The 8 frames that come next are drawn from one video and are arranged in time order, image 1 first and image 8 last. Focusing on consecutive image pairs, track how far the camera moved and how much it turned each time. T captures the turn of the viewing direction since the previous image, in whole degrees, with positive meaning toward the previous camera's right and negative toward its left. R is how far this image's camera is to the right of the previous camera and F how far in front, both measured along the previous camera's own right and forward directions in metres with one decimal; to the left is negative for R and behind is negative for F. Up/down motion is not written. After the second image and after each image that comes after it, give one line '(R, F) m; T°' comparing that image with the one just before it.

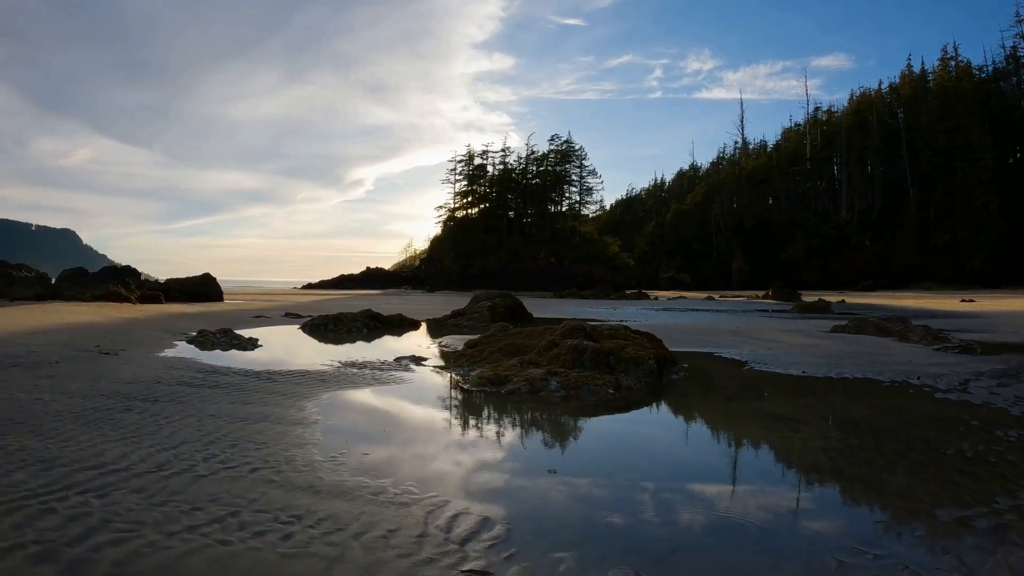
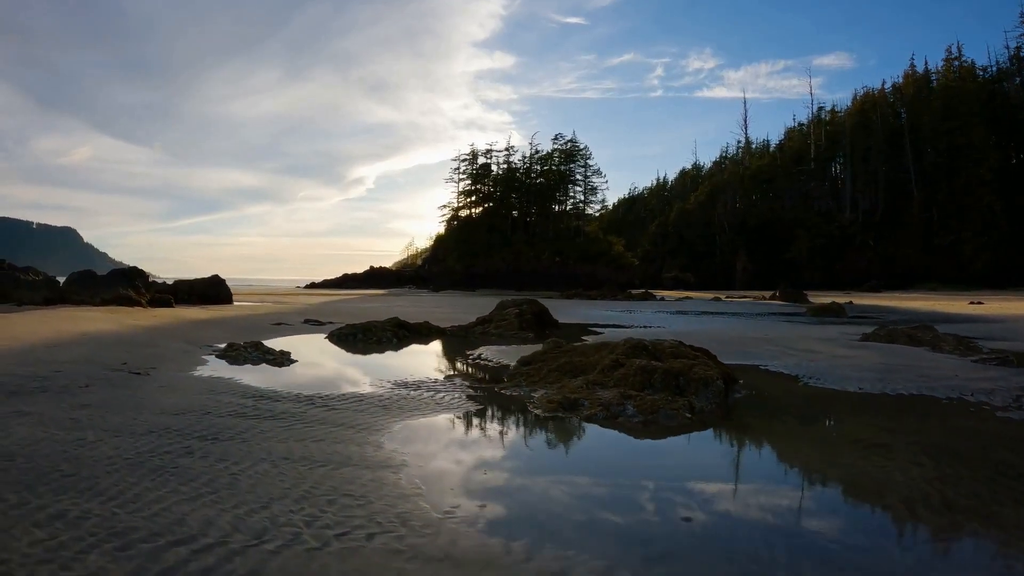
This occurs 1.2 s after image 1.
(-0.6, +0.4) m; 0°
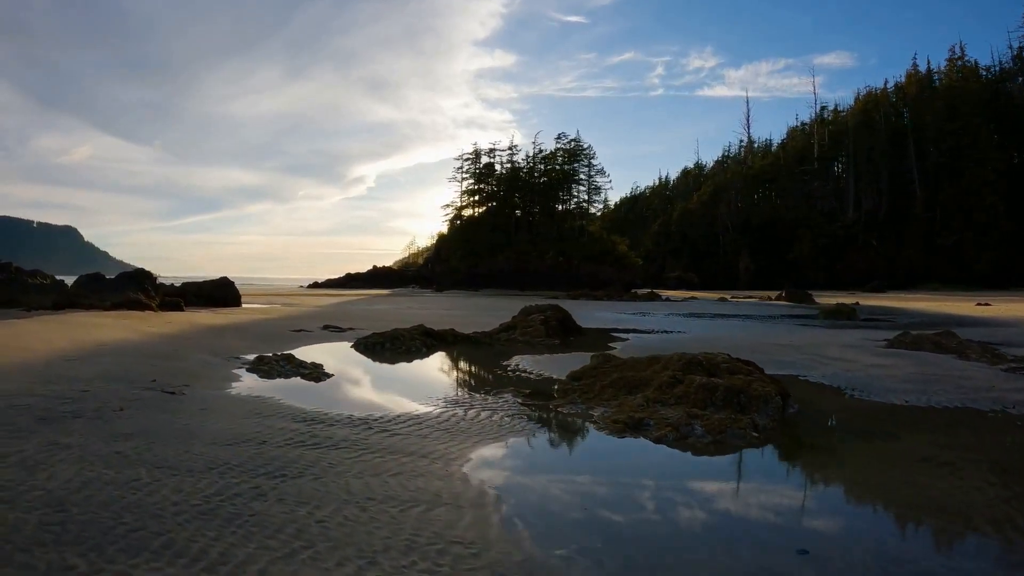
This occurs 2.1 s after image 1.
(-0.5, +0.3) m; 0°
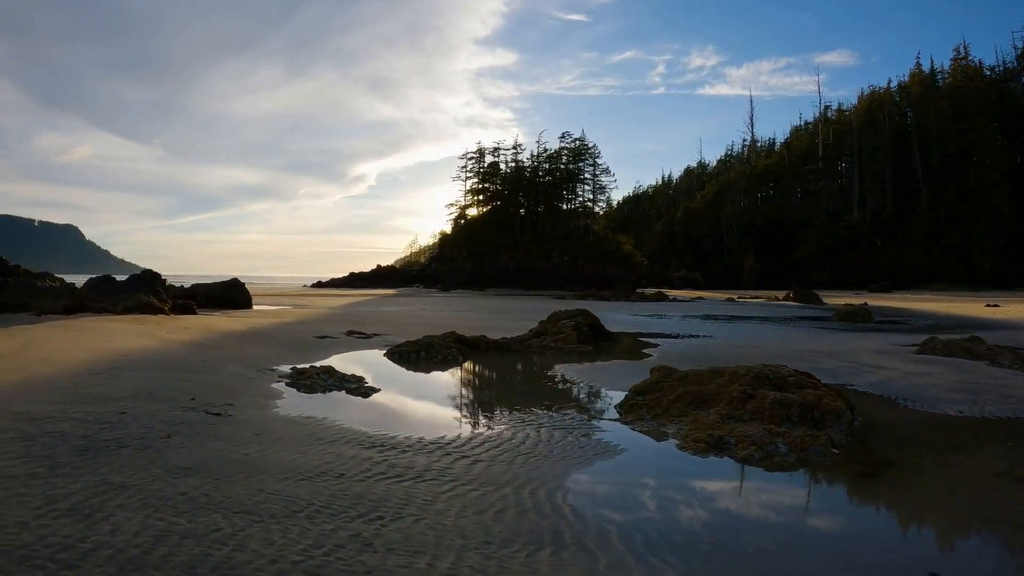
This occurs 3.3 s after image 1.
(-0.6, +0.4) m; 0°
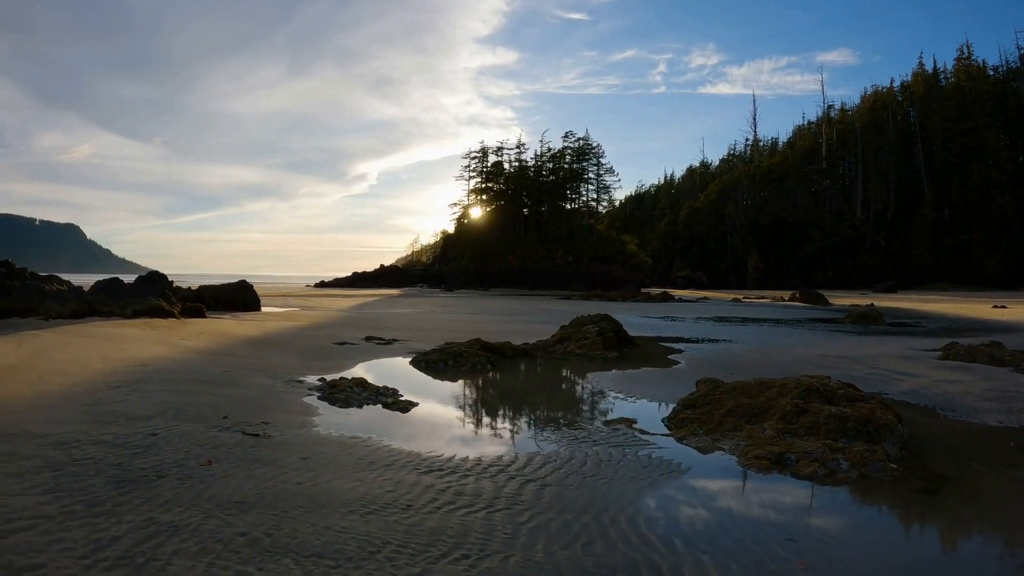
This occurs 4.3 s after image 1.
(-0.5, +0.3) m; 0°
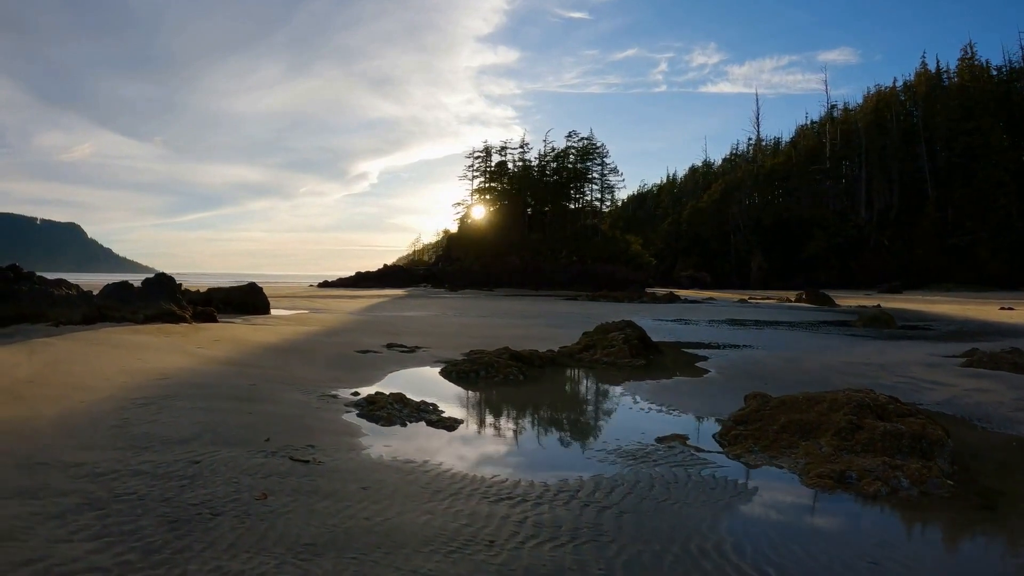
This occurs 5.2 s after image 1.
(-0.5, +0.3) m; 0°
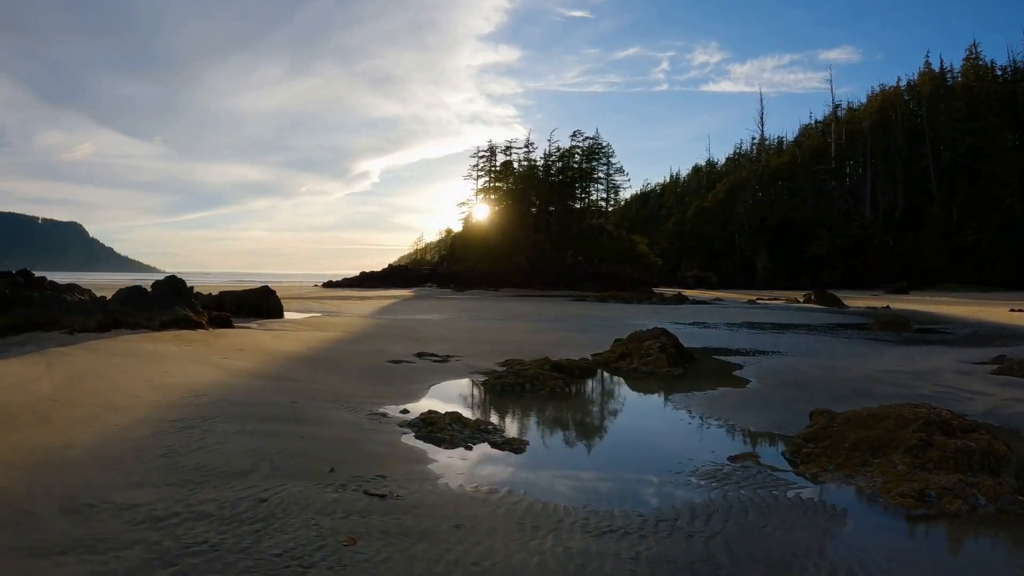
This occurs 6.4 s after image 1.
(-0.6, +0.3) m; 0°
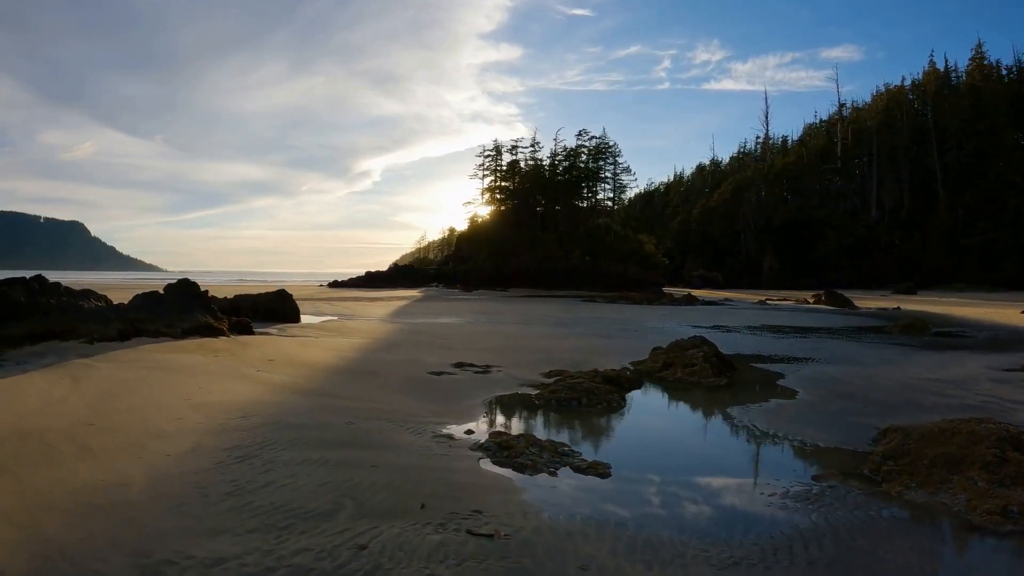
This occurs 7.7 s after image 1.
(-0.8, +0.3) m; 0°
